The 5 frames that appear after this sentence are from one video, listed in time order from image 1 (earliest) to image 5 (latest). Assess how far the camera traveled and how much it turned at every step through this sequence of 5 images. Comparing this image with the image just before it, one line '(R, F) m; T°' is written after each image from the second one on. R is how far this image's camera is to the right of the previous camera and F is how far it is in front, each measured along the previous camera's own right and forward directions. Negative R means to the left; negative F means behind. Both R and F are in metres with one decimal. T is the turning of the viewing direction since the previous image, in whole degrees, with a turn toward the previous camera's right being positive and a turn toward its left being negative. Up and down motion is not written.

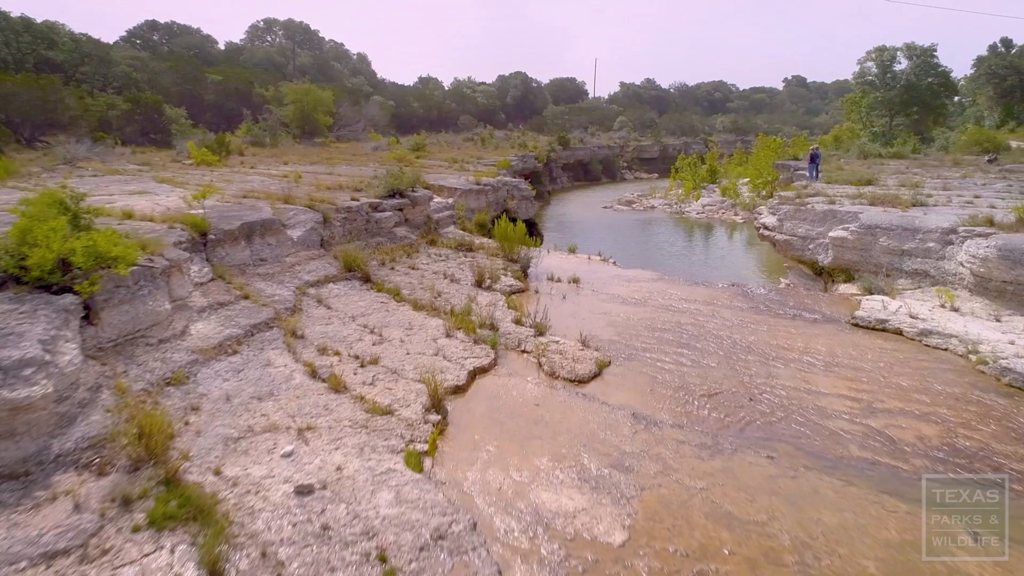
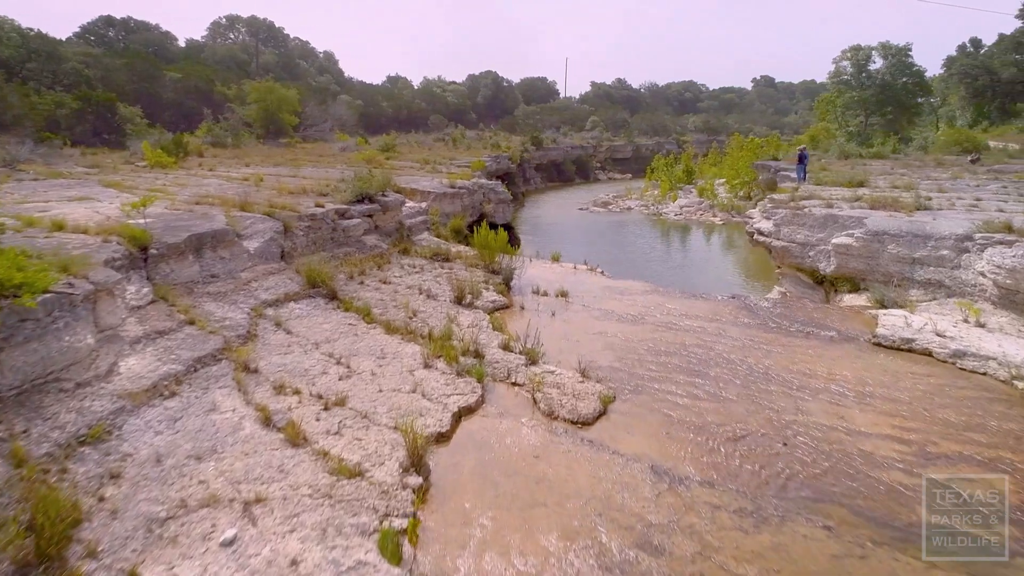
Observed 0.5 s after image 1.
(-0.2, +1.0) m; +2°
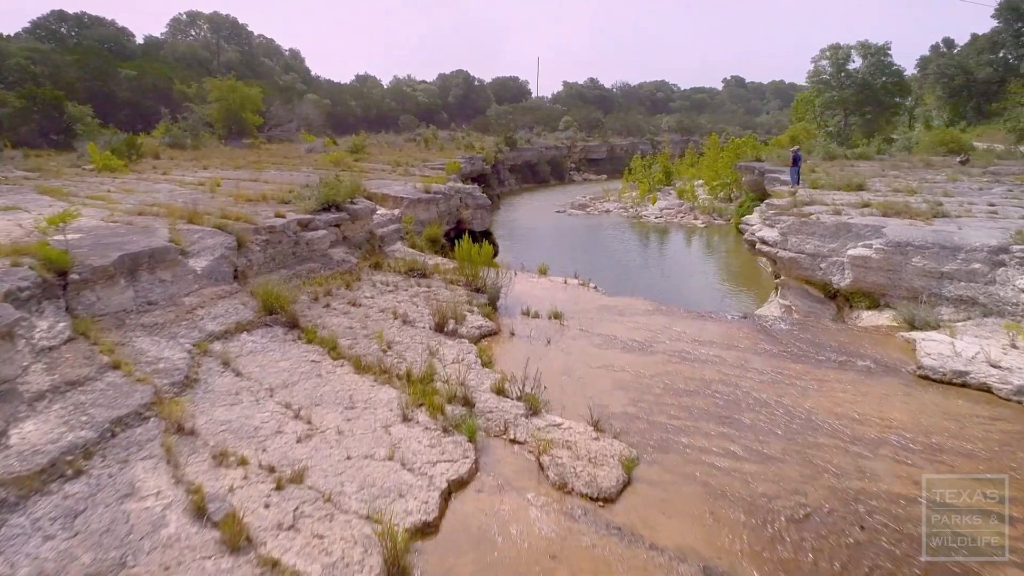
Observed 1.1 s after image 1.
(-0.2, +1.2) m; +2°
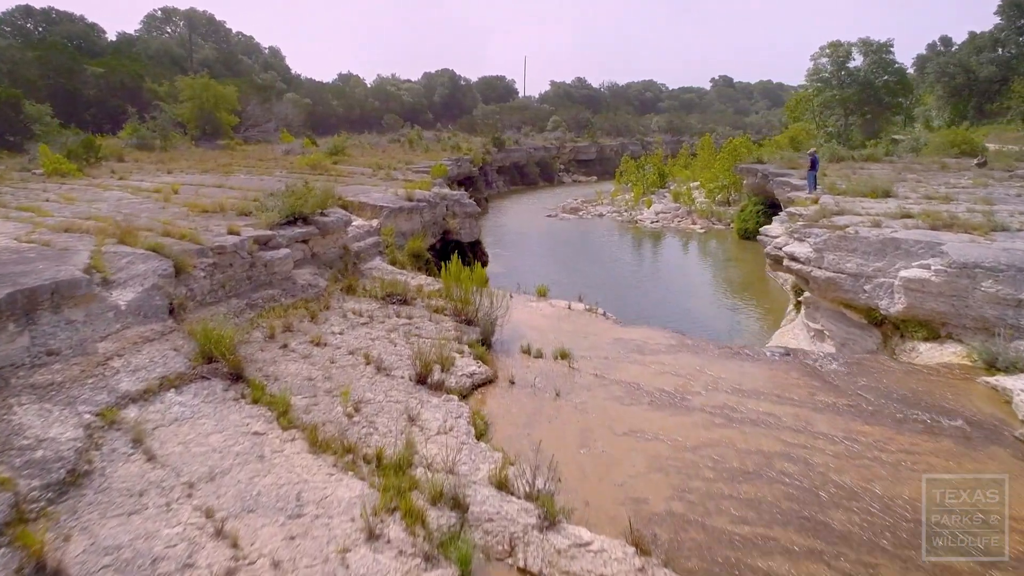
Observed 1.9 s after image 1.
(-0.1, +1.6) m; +1°
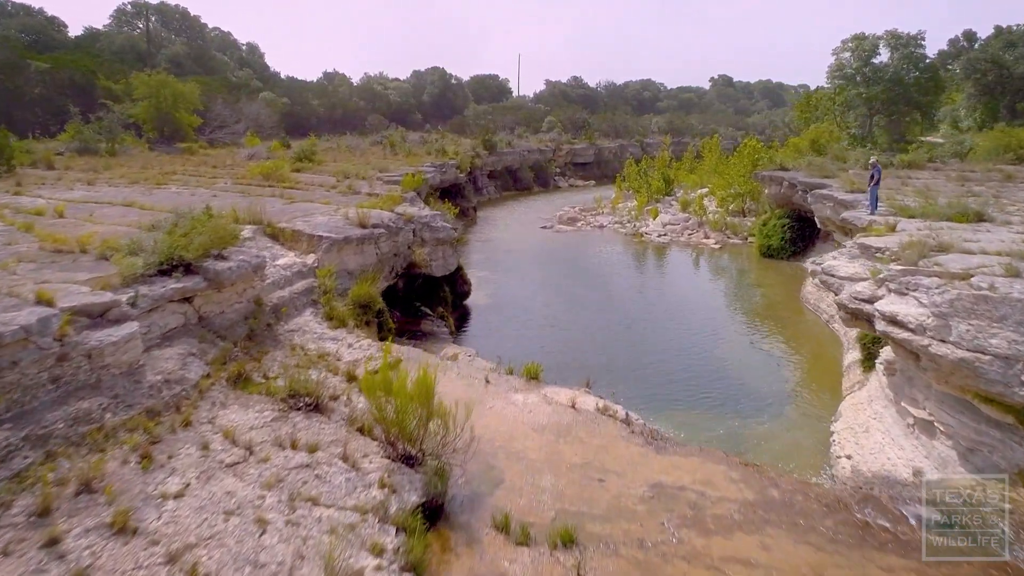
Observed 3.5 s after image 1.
(+0.2, +3.4) m; 0°
